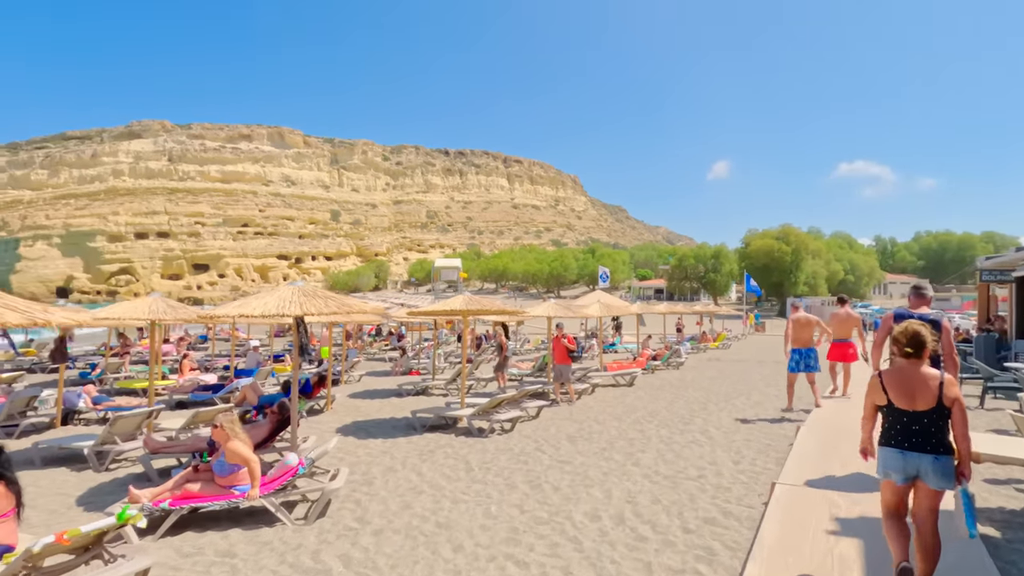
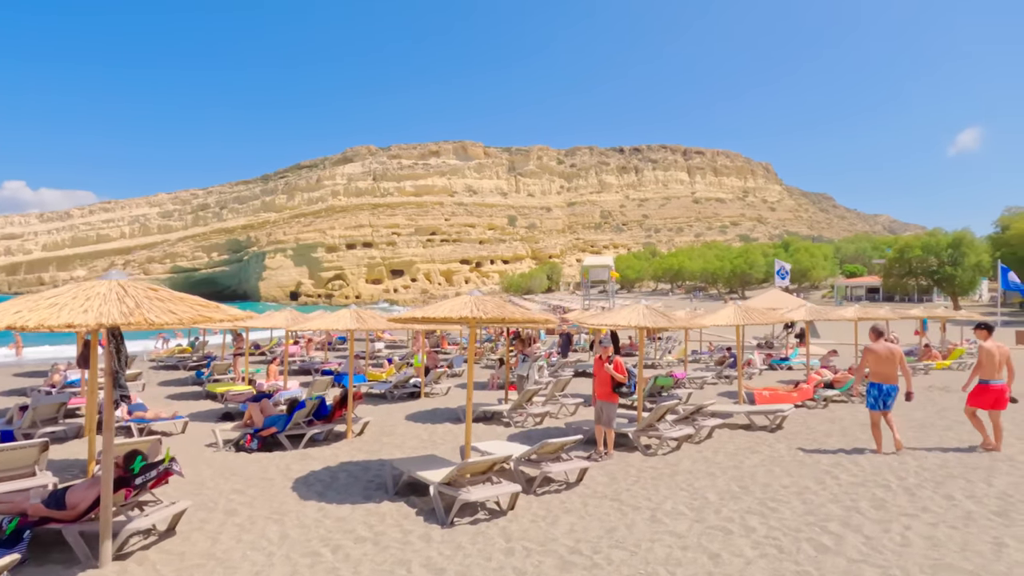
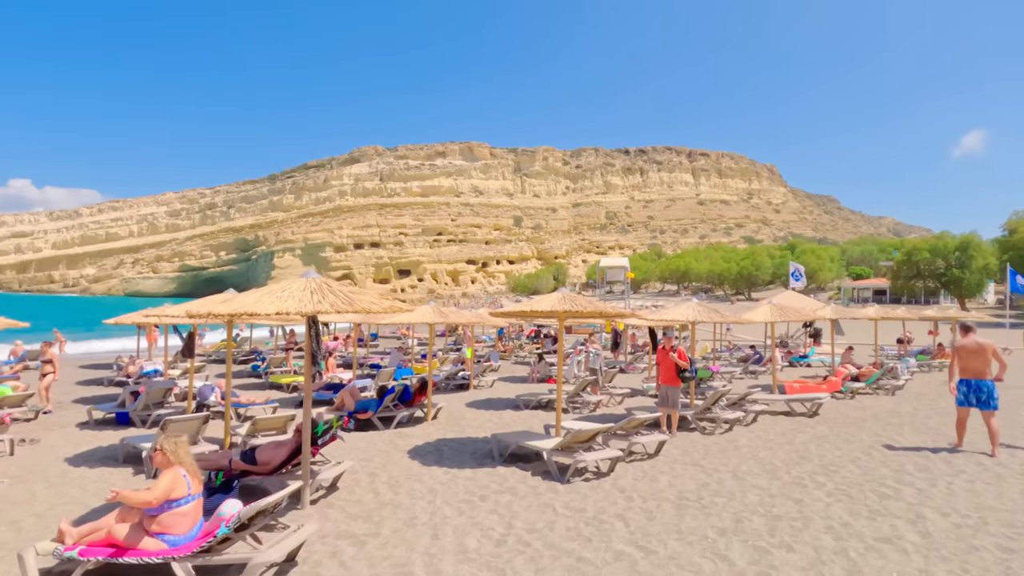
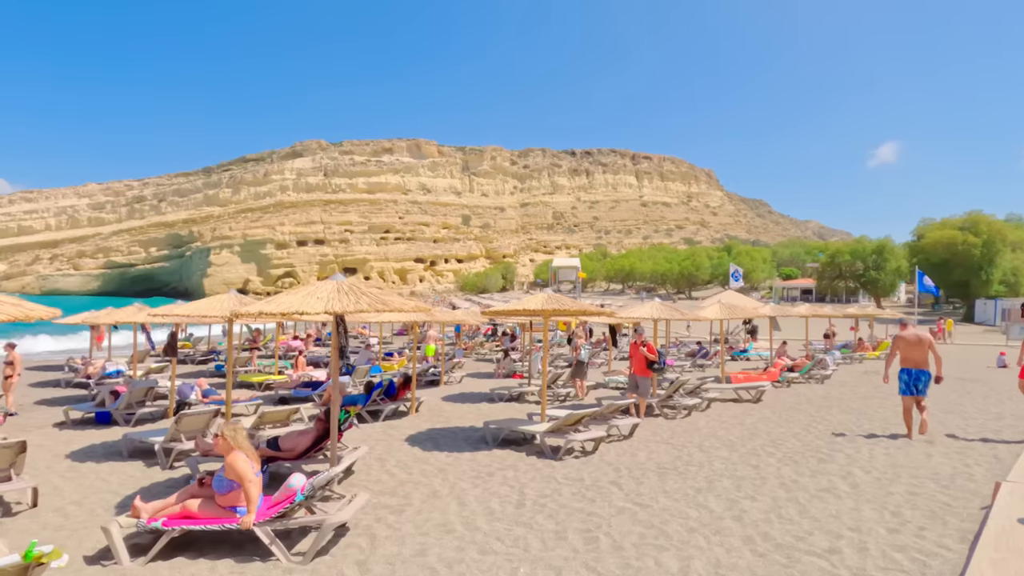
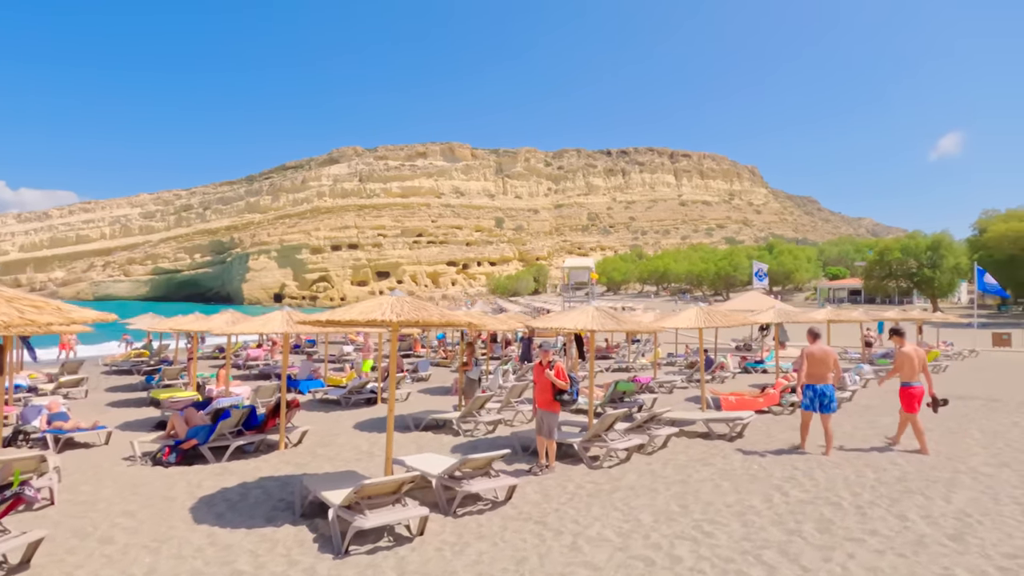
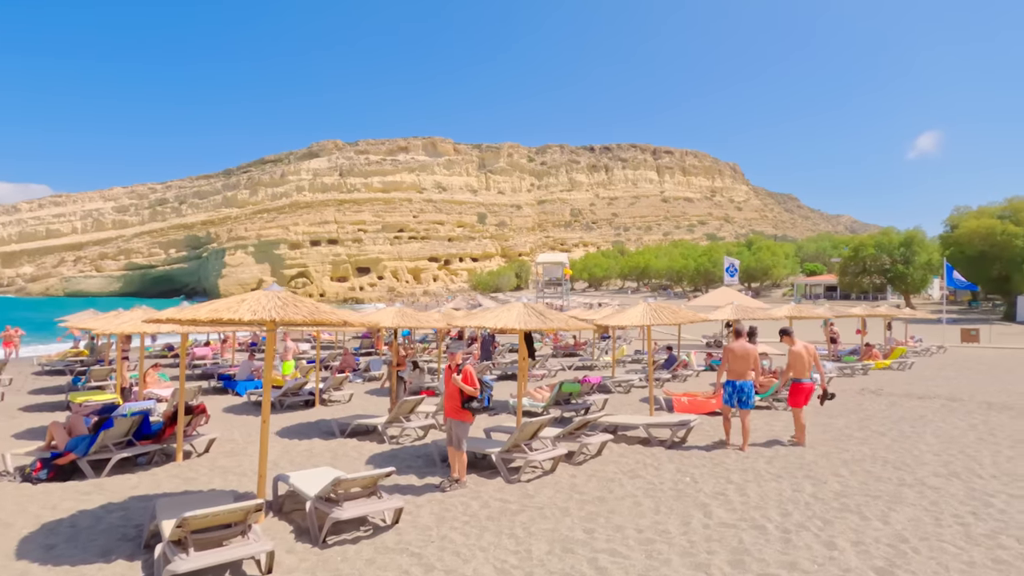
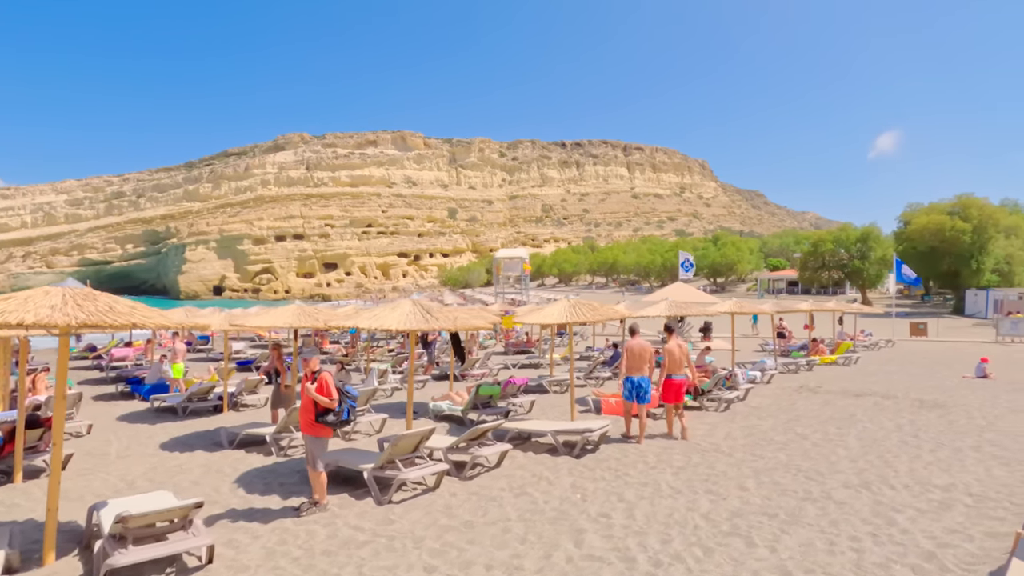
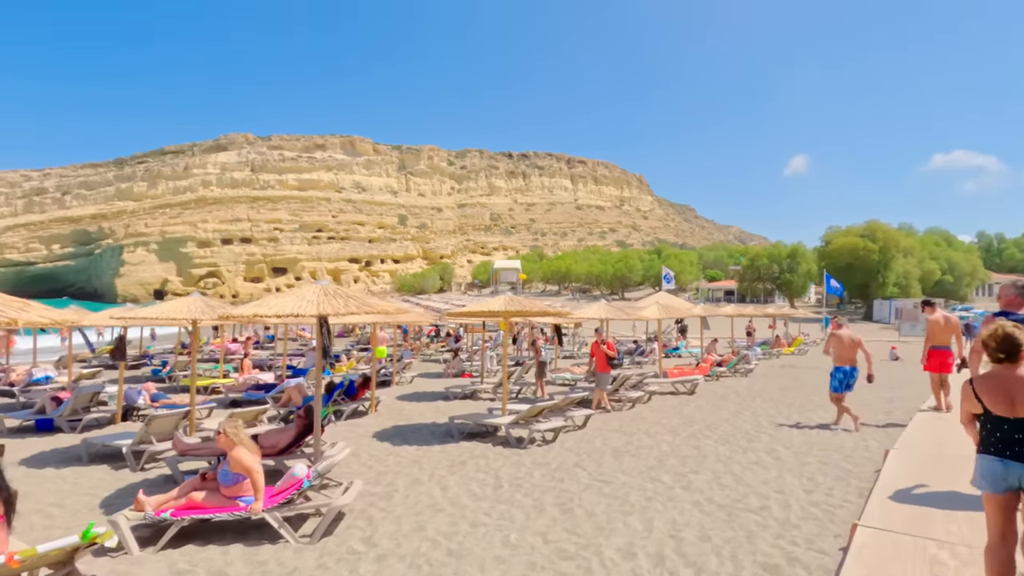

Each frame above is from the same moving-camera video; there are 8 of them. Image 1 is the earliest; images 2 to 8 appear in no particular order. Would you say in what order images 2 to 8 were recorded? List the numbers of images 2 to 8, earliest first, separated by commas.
8, 4, 3, 2, 5, 6, 7
